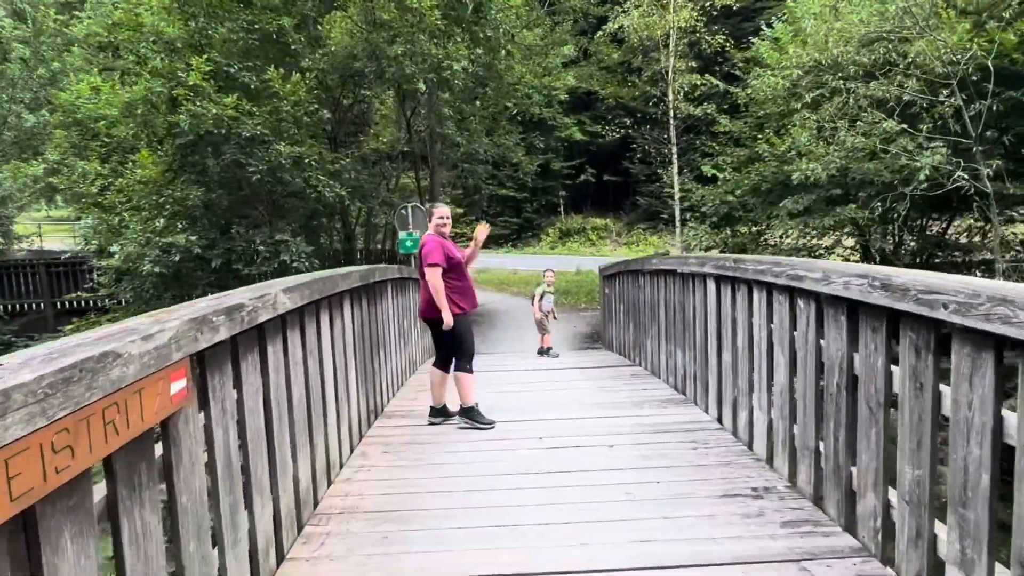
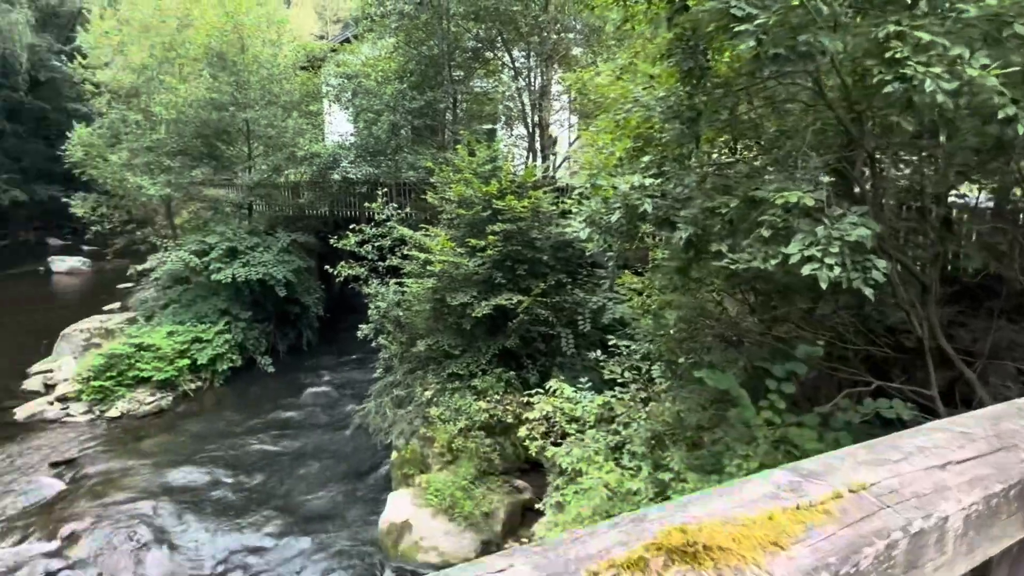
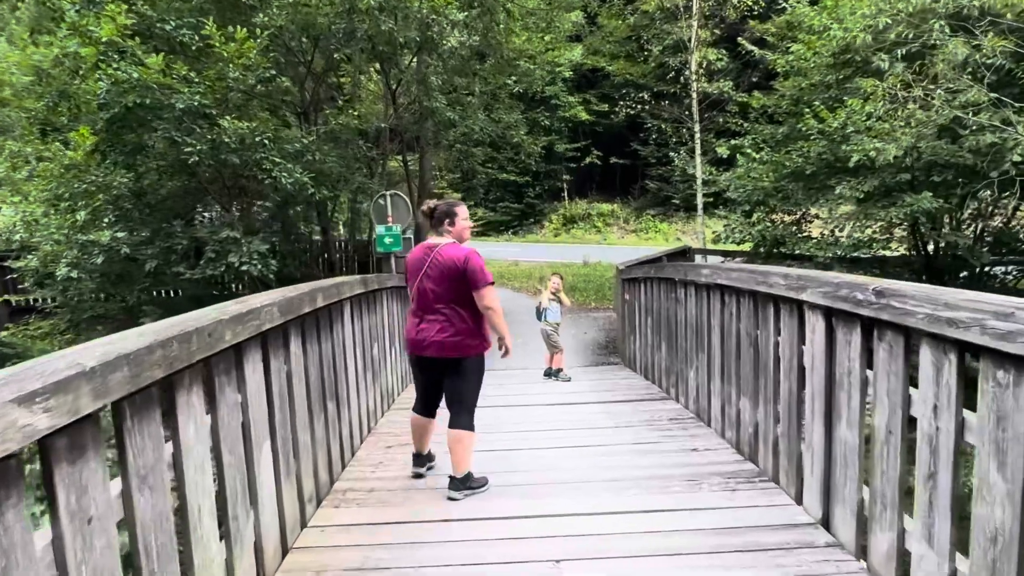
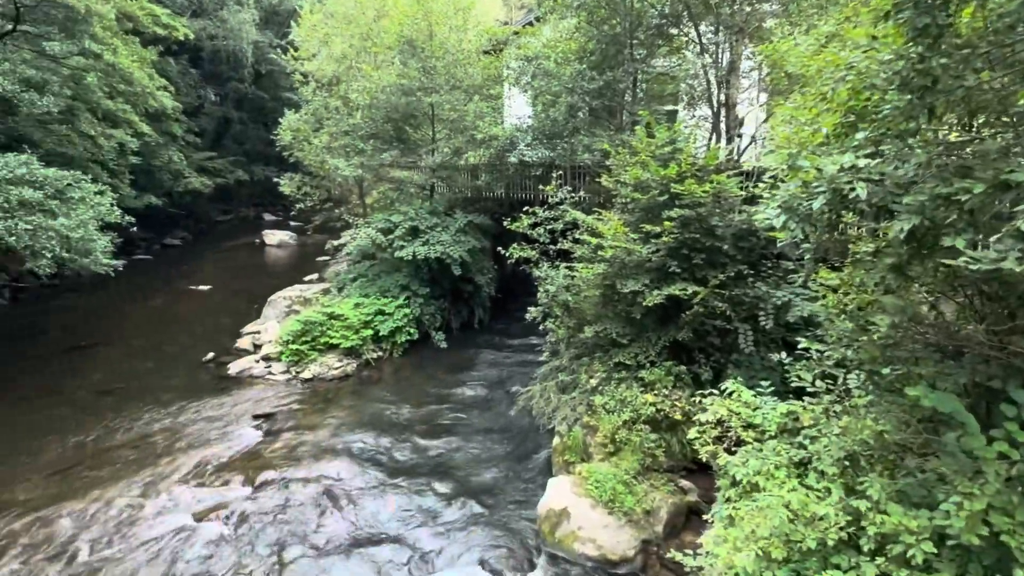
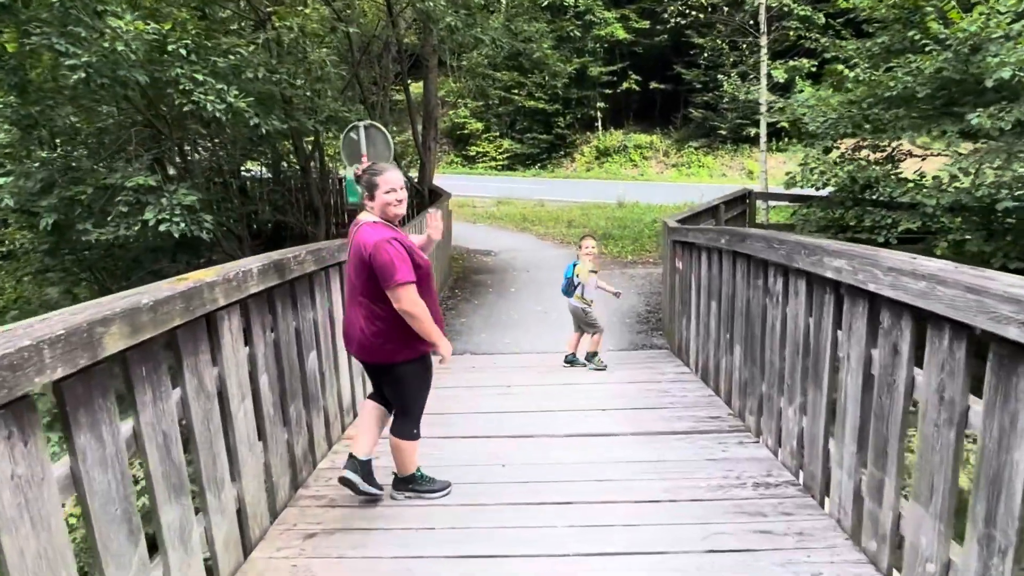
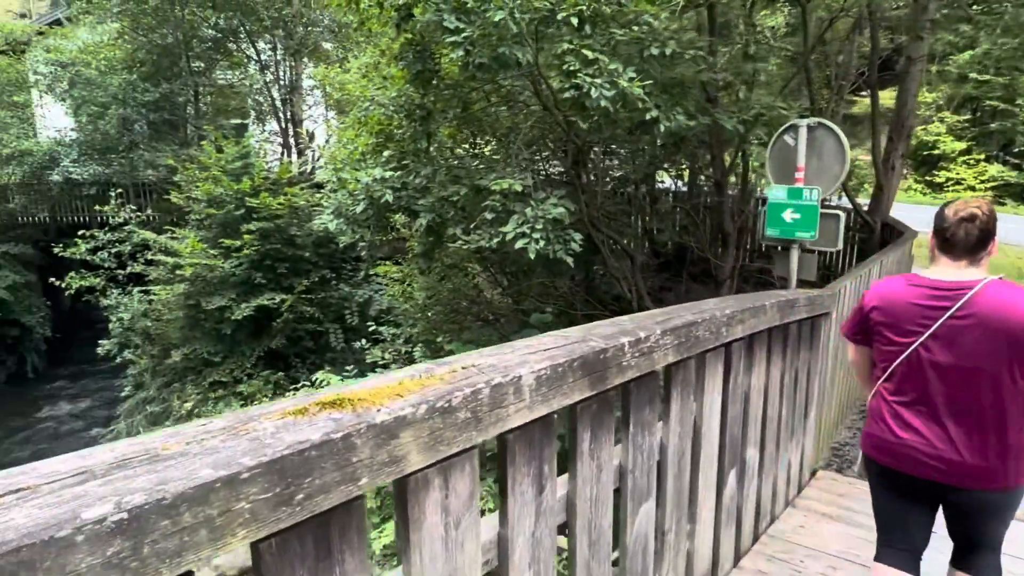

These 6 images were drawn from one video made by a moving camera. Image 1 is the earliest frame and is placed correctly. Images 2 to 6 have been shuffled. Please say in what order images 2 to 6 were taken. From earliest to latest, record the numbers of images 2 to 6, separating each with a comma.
3, 5, 6, 2, 4
